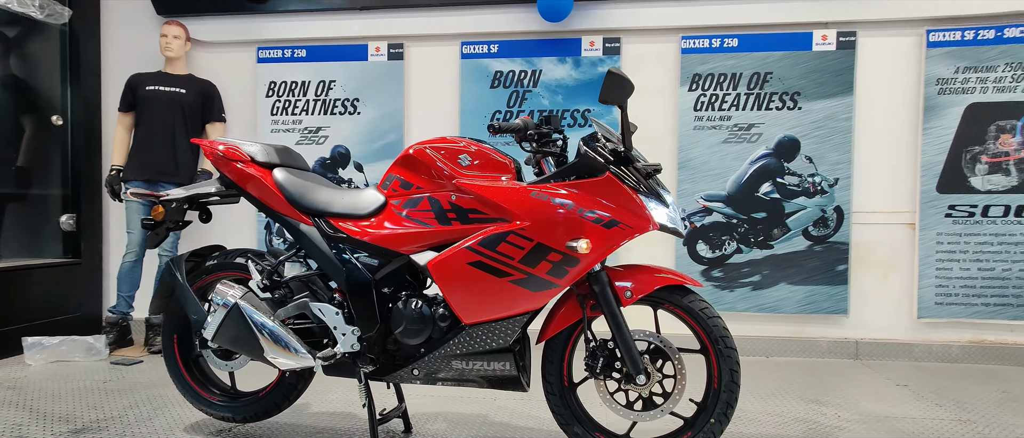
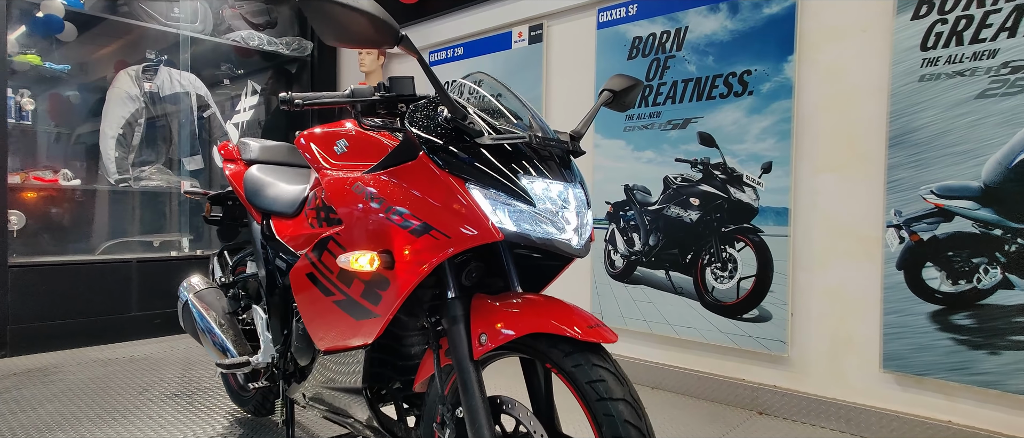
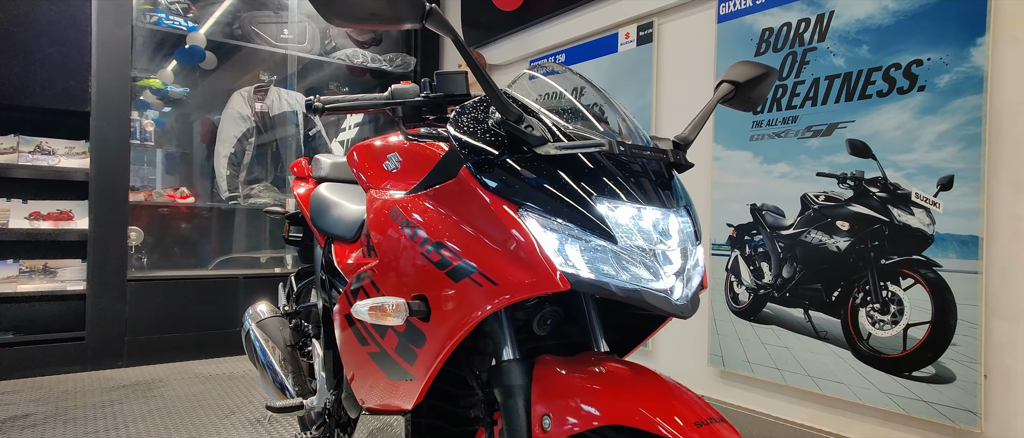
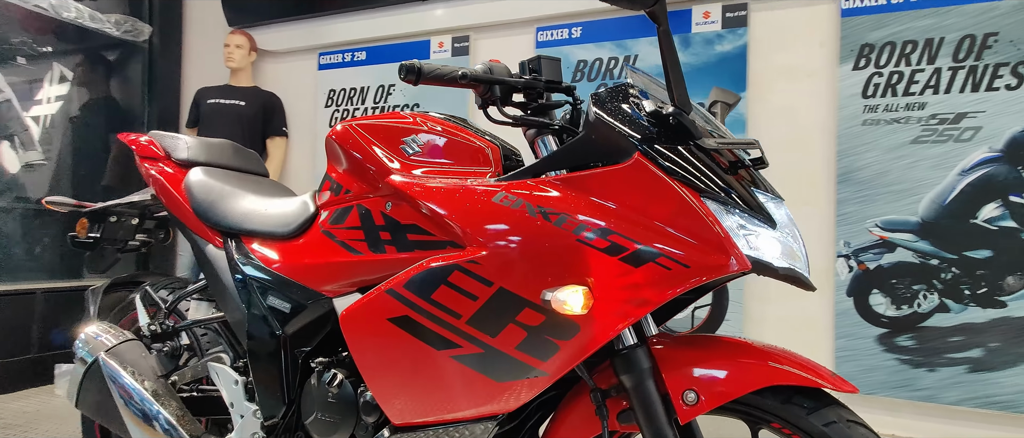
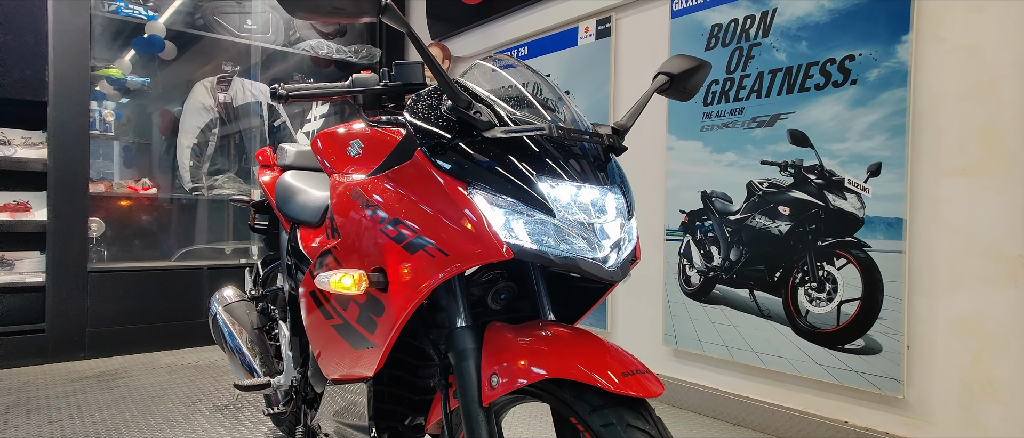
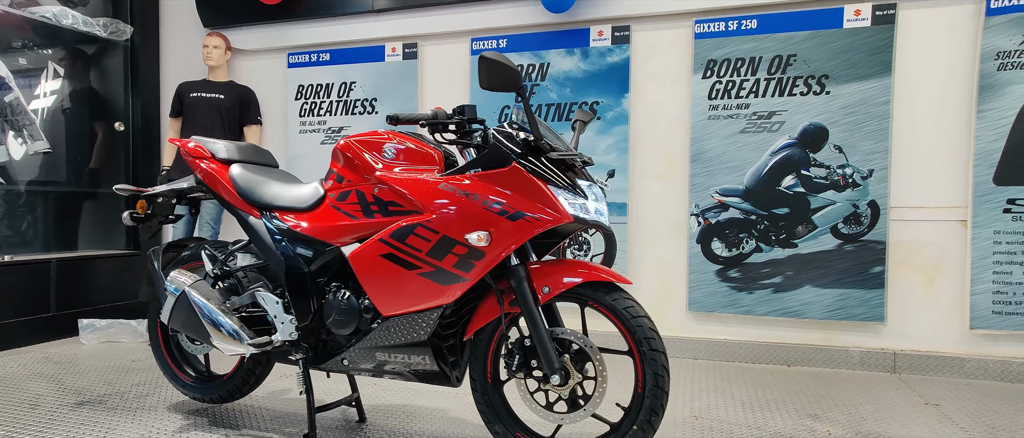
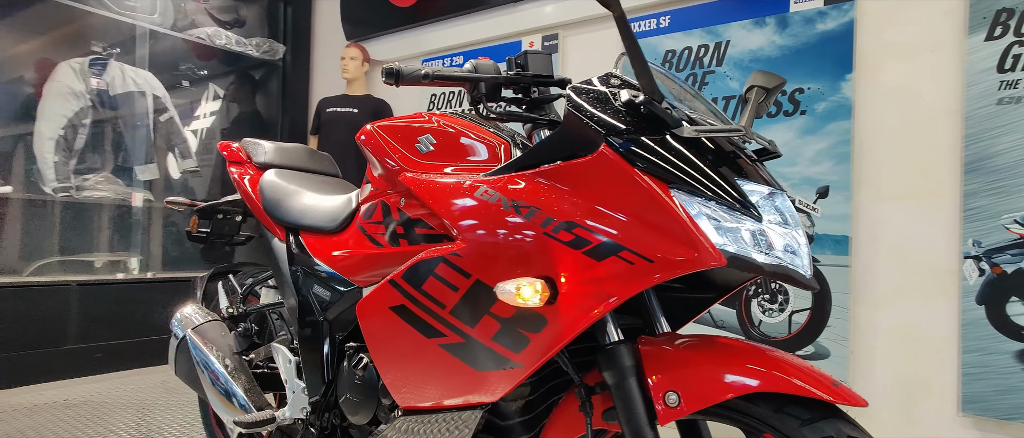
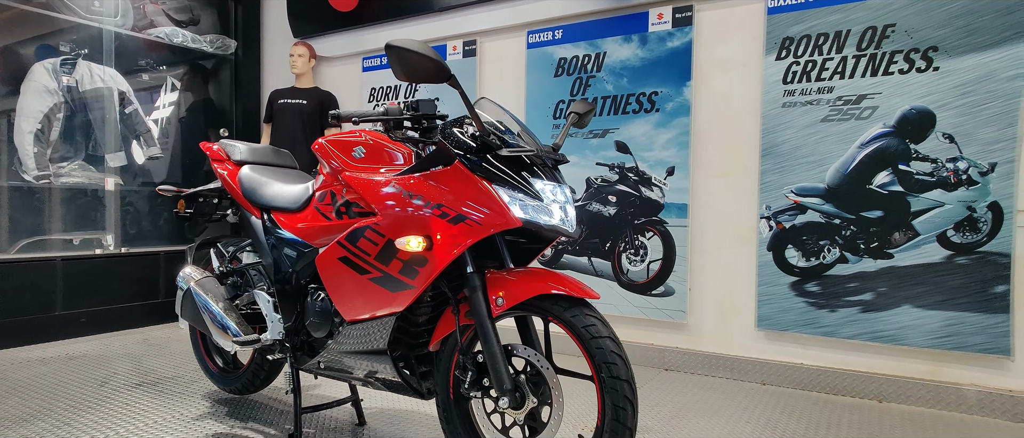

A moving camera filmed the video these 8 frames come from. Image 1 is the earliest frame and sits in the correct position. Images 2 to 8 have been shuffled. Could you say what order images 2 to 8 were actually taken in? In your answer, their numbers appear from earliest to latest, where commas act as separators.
6, 8, 2, 5, 3, 7, 4
